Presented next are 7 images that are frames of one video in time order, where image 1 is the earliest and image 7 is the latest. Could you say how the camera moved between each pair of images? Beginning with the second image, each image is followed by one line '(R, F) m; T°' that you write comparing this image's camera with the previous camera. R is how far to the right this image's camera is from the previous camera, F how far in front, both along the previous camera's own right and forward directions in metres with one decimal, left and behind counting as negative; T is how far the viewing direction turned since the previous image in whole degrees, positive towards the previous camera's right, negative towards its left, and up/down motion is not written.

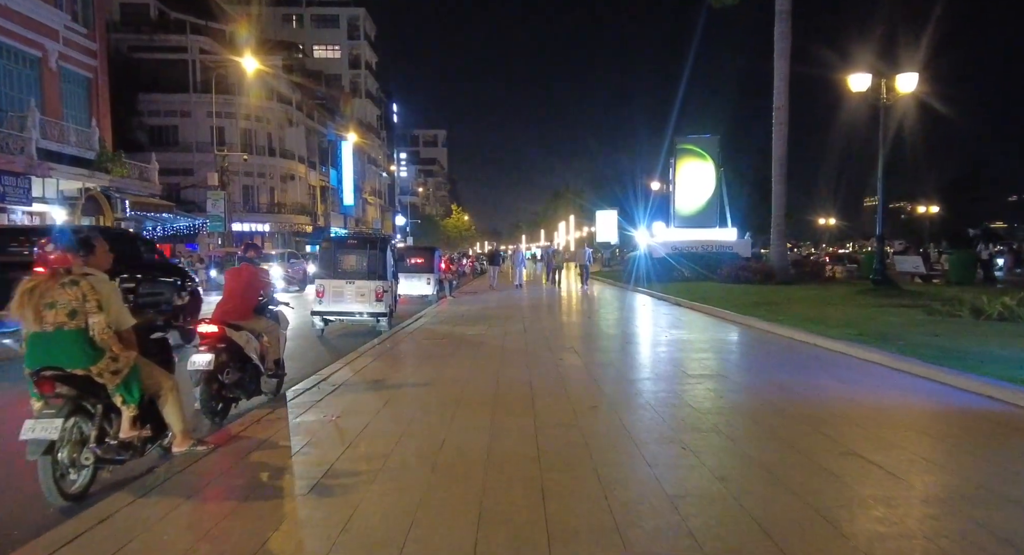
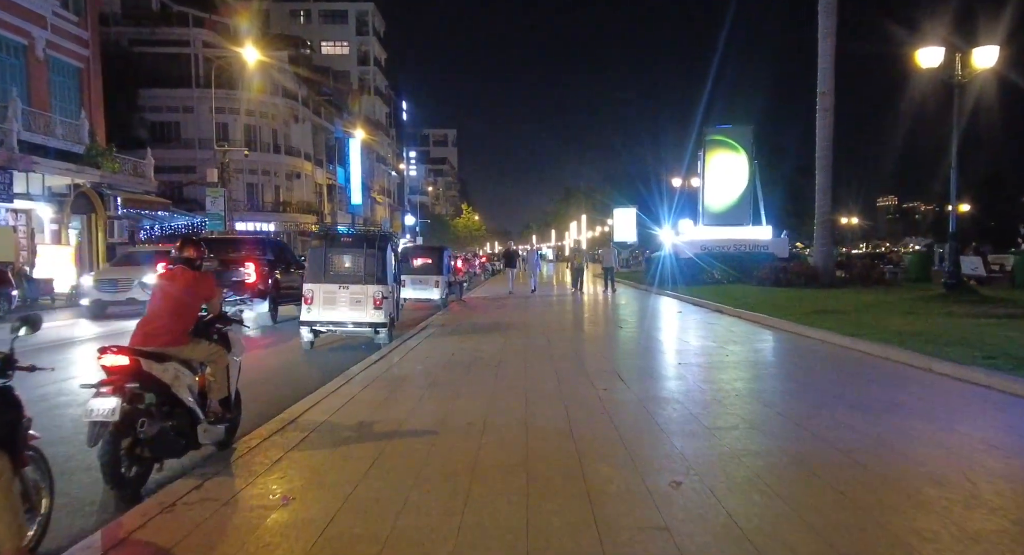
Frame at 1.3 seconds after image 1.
(-0.2, +2.3) m; -1°
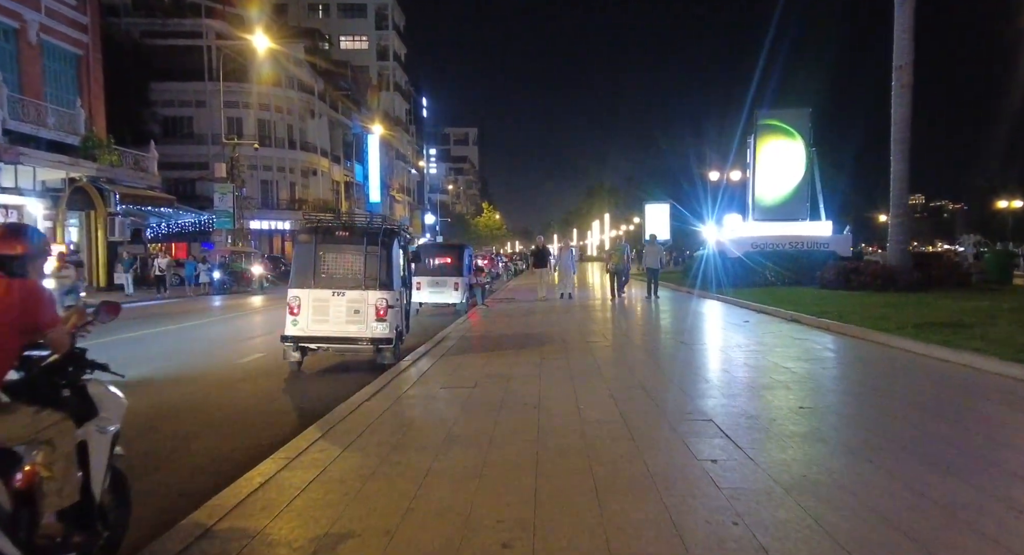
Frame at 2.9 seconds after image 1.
(-0.3, +2.8) m; -2°
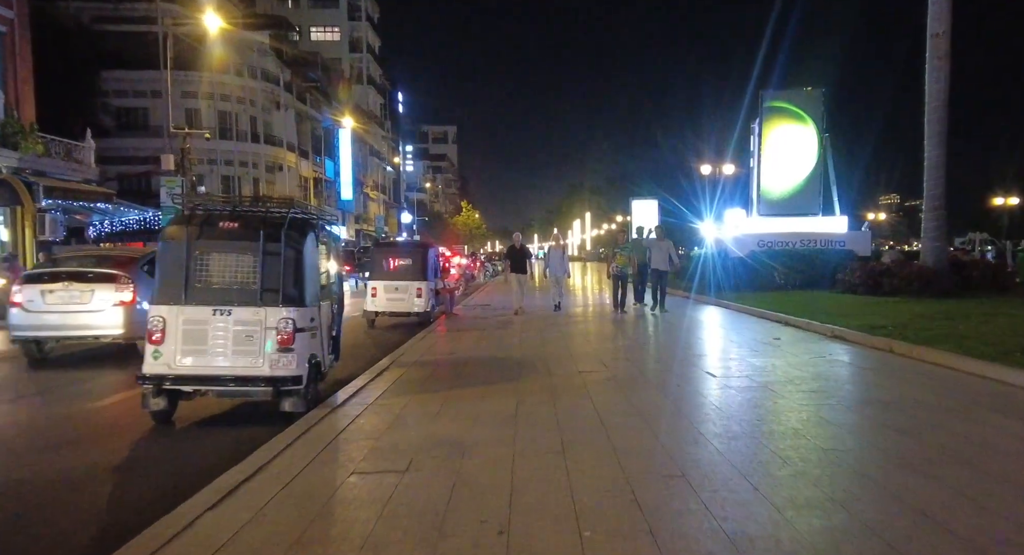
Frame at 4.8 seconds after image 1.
(+0.2, +3.1) m; +2°
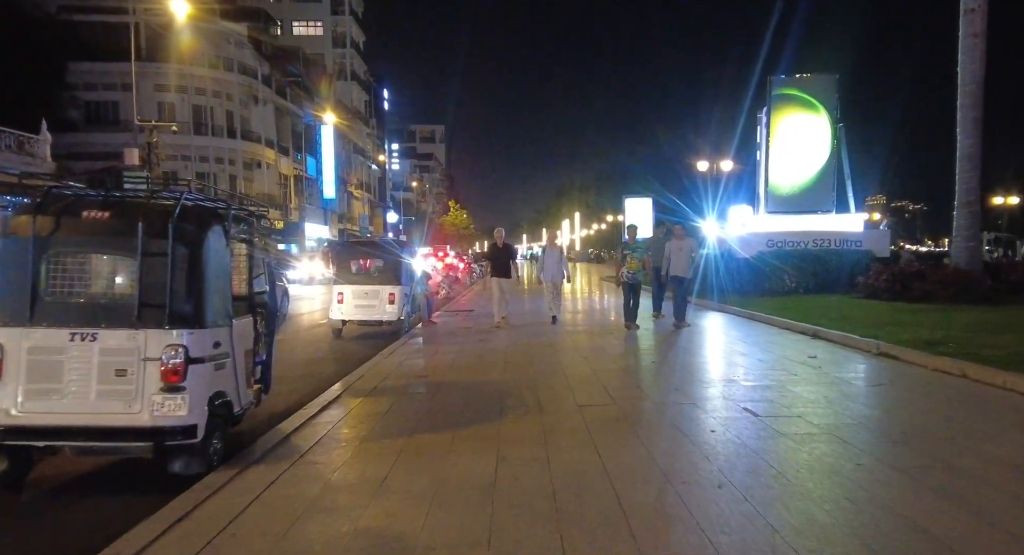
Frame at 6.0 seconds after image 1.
(+0.1, +2.0) m; +1°
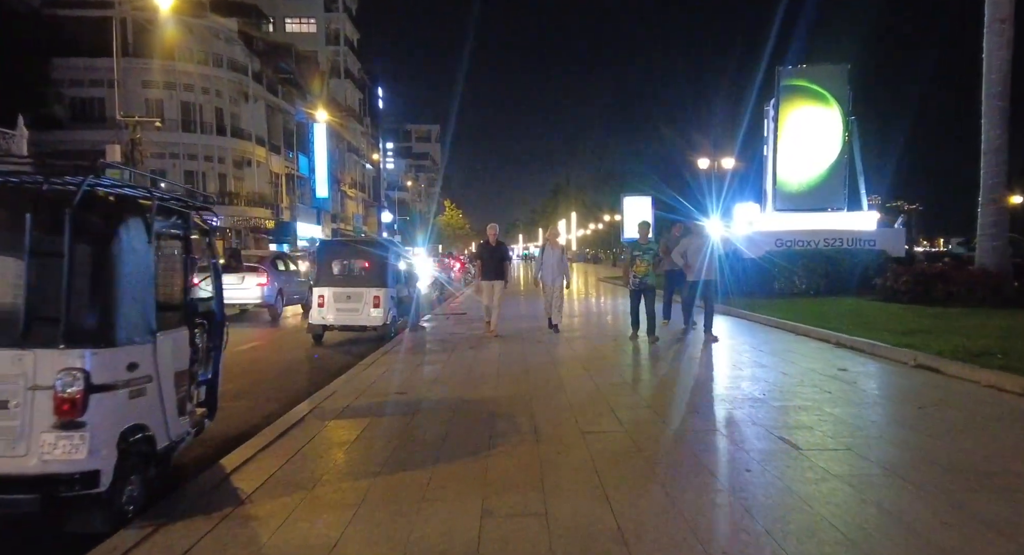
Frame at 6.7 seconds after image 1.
(+0.1, +1.1) m; 0°
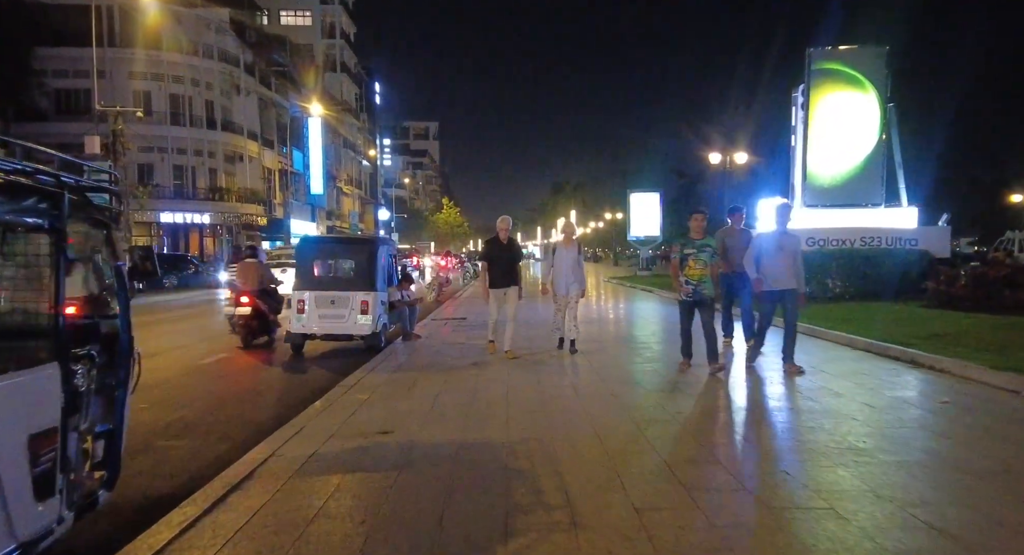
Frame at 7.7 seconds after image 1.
(-0.2, +1.7) m; 0°
